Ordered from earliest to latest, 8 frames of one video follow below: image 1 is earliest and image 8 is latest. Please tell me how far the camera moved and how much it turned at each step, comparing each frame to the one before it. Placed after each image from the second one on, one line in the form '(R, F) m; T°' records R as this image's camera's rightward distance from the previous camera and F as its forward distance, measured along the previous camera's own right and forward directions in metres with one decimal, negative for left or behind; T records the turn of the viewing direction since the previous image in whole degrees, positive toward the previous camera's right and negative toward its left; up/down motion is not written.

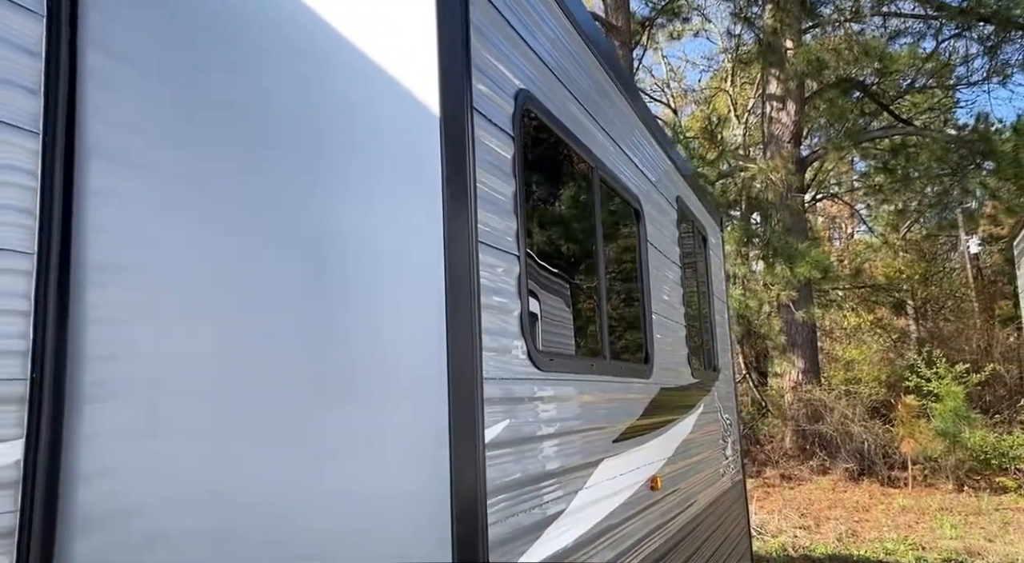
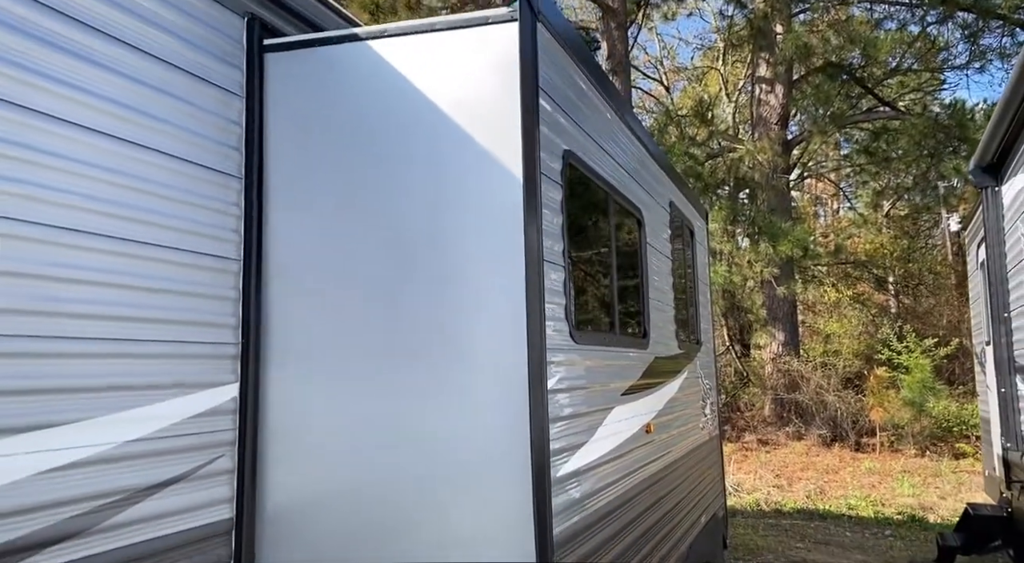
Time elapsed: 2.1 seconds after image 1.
(-0.2, -0.8) m; +1°
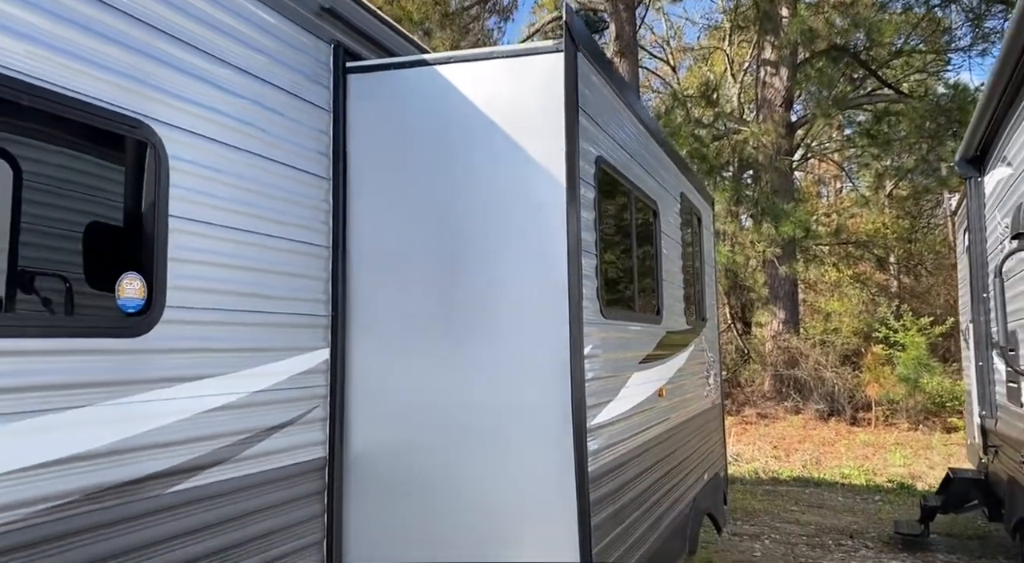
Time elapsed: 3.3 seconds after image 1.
(-0.1, -0.5) m; 0°
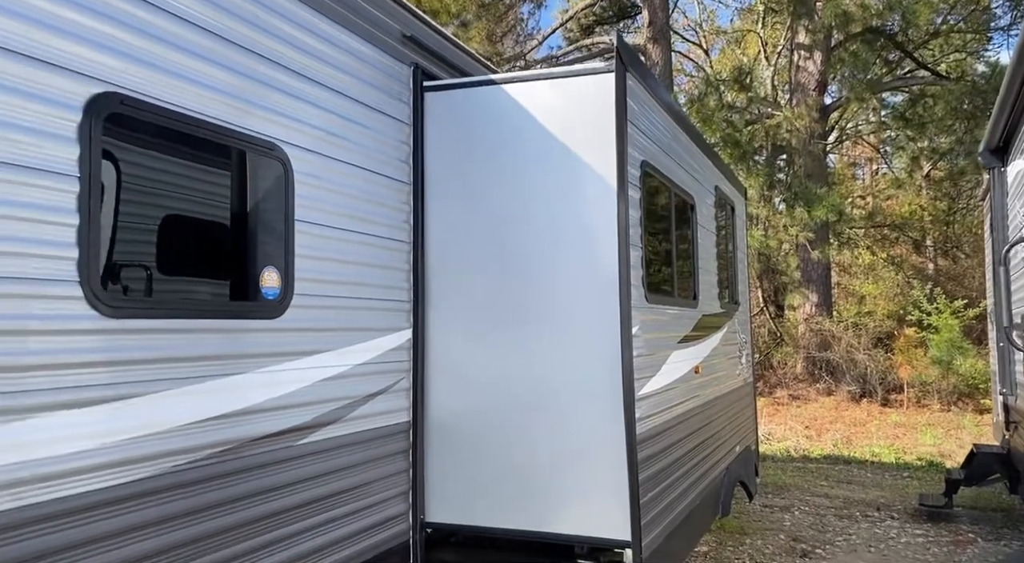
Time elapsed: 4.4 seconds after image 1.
(-0.1, -0.4) m; -2°
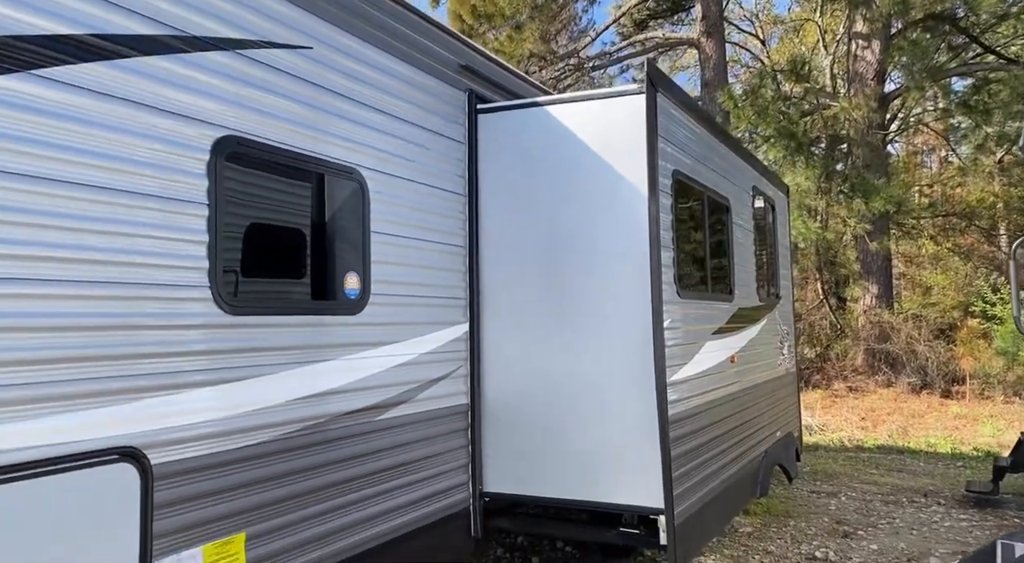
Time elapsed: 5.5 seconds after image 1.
(+0.1, -0.4) m; -4°
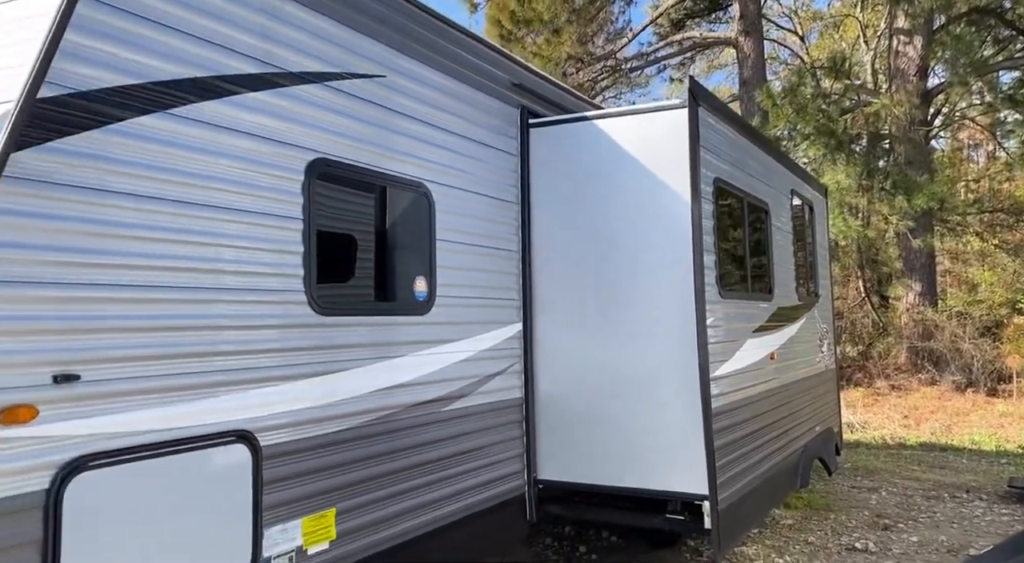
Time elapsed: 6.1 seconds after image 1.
(-0.1, -0.3) m; -3°
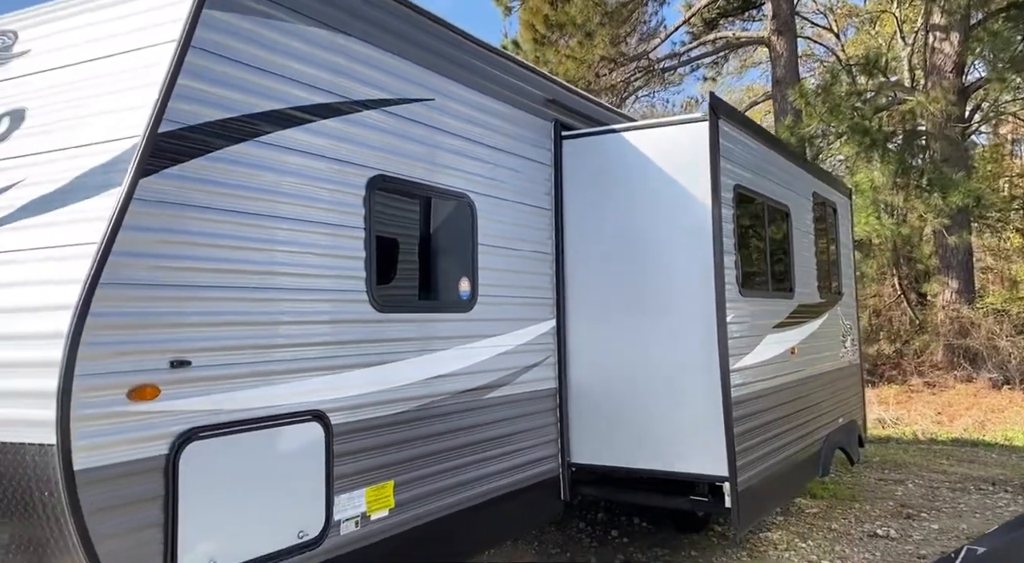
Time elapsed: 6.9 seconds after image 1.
(0.0, -0.3) m; -2°
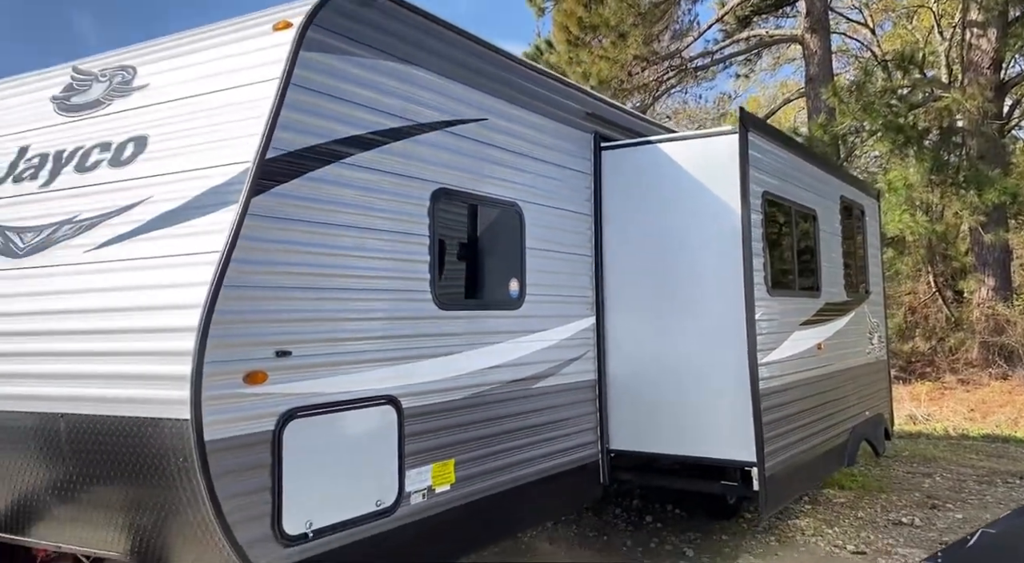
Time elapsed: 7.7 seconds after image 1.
(-0.1, -0.3) m; -2°
